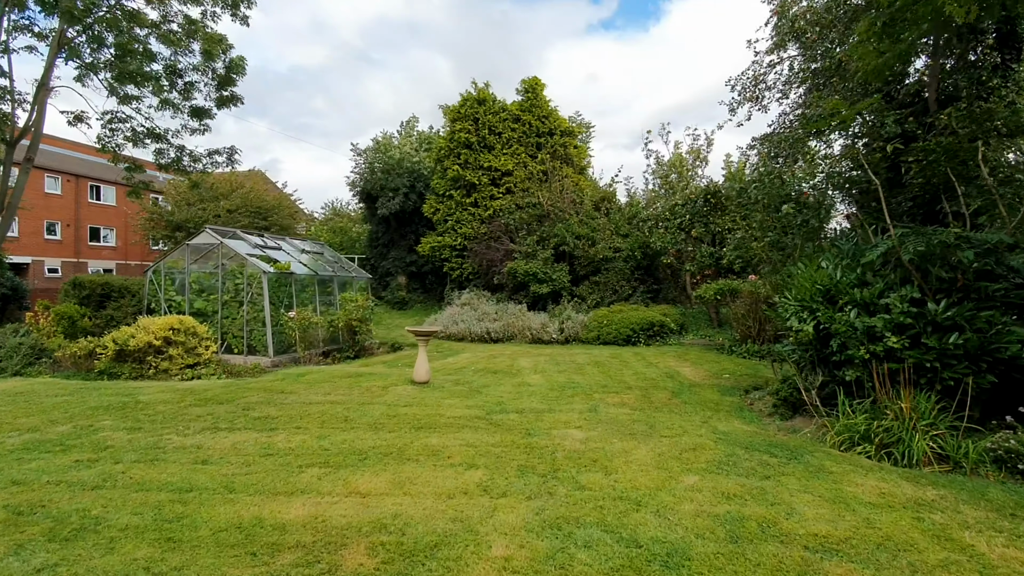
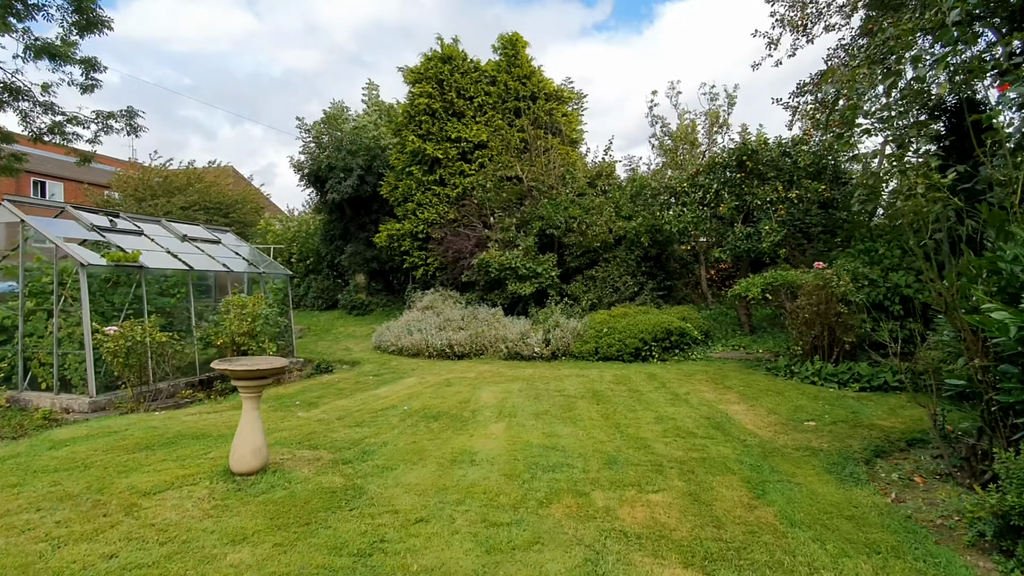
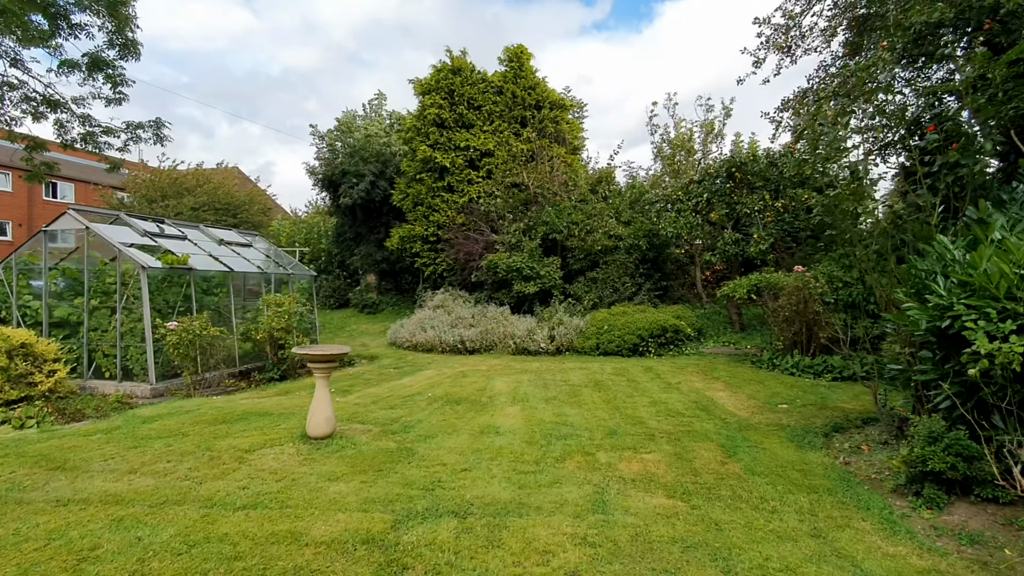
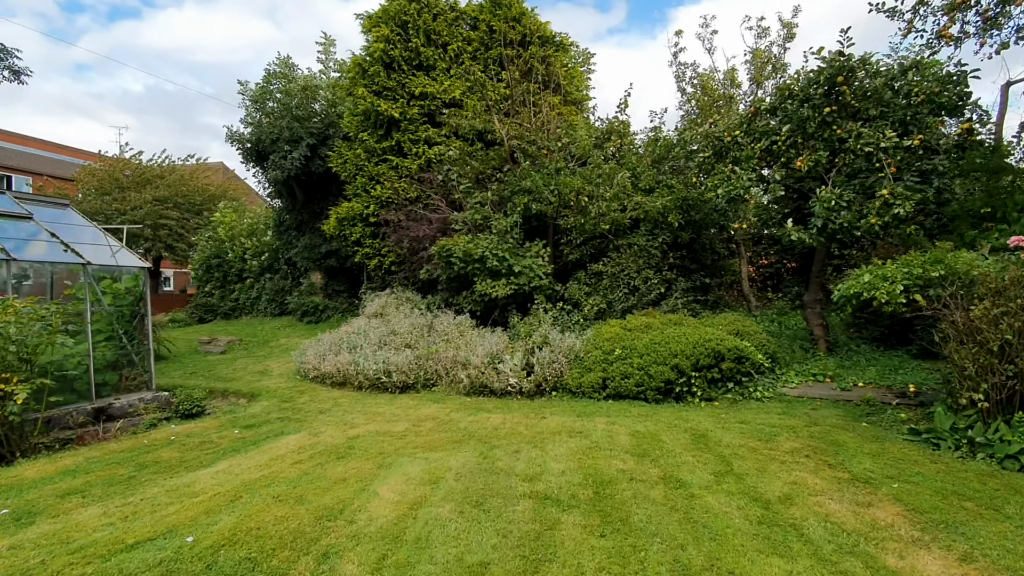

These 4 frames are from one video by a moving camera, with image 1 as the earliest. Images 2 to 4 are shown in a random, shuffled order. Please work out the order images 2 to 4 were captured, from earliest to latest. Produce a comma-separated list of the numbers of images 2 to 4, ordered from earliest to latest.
3, 2, 4
